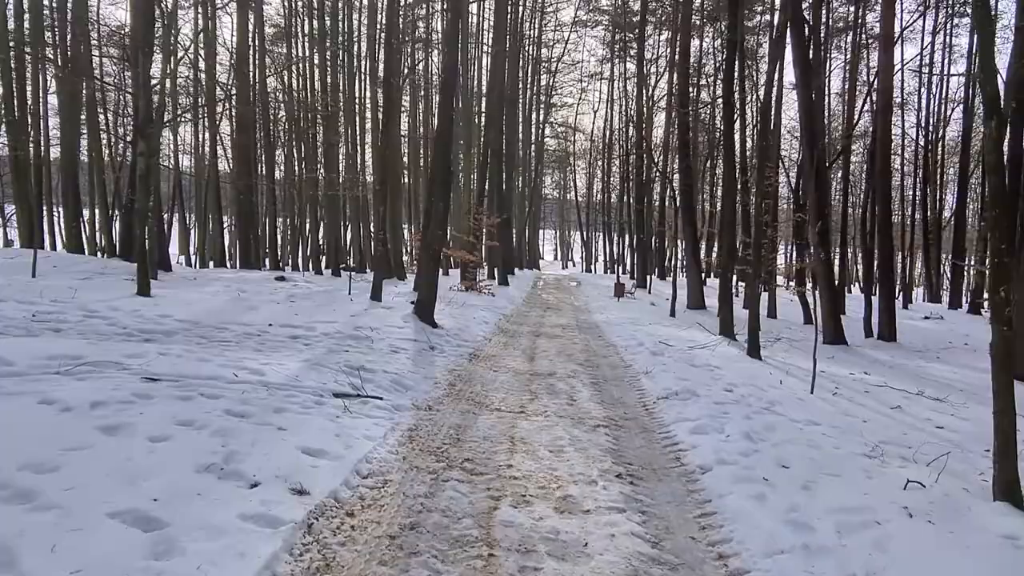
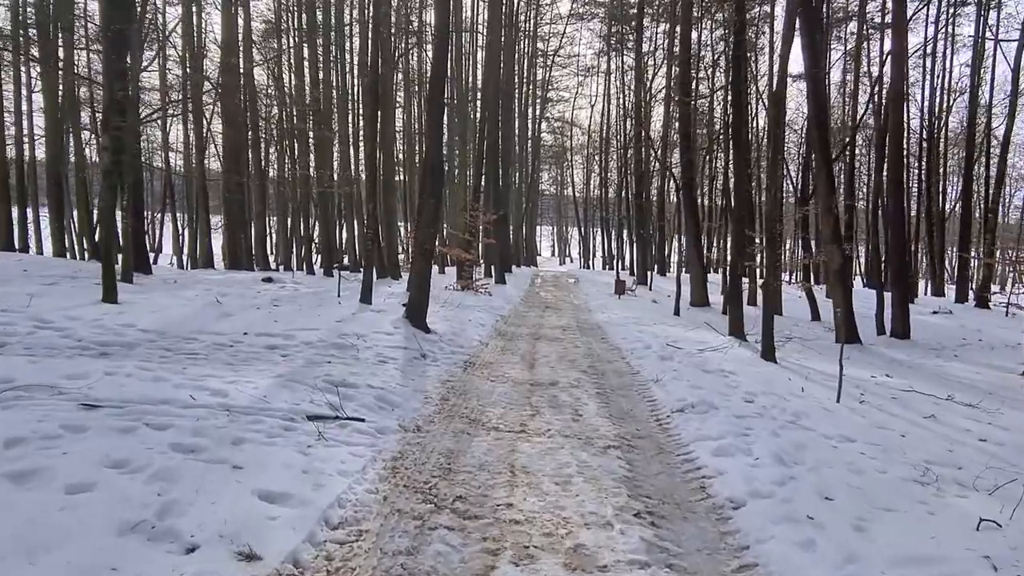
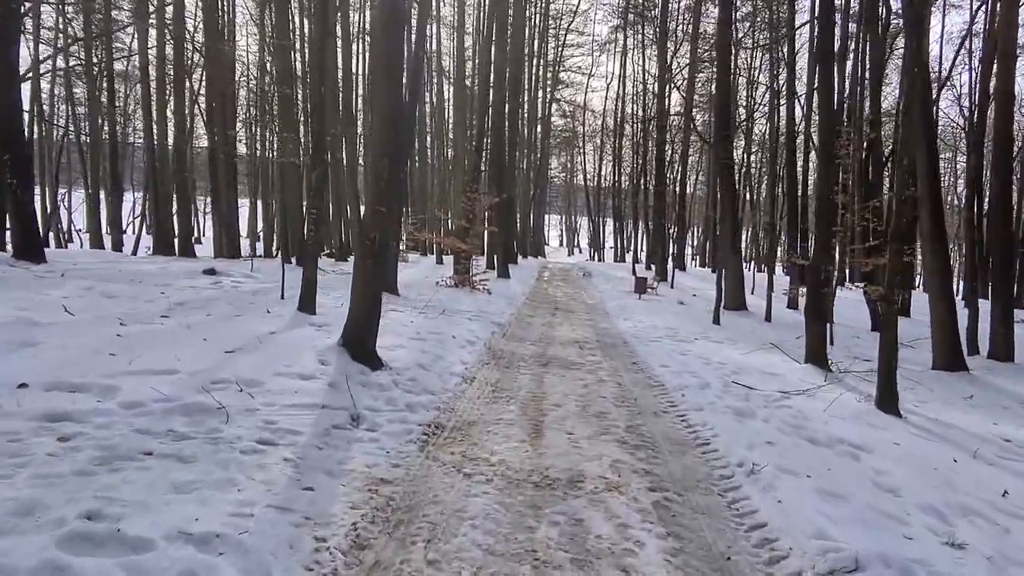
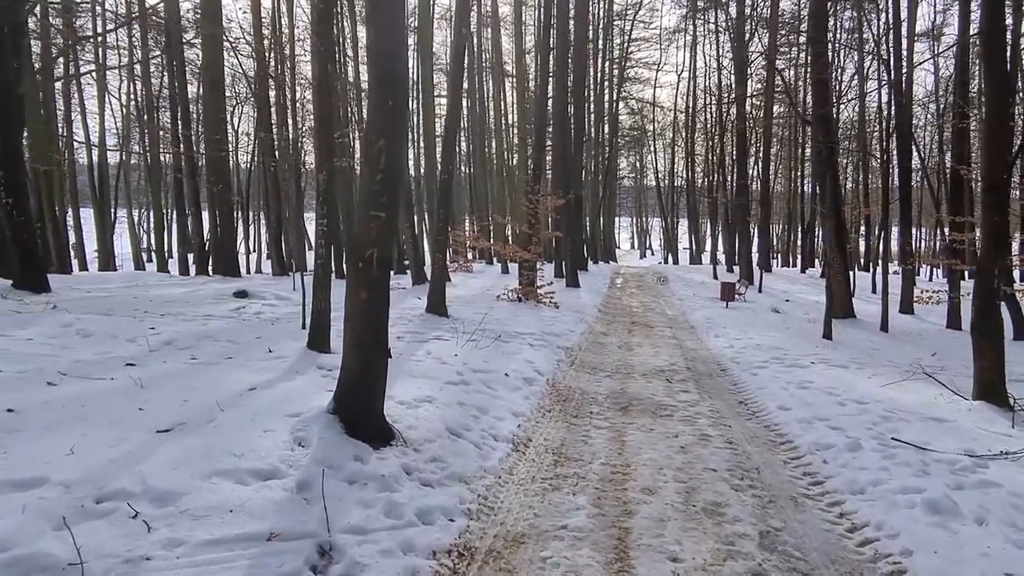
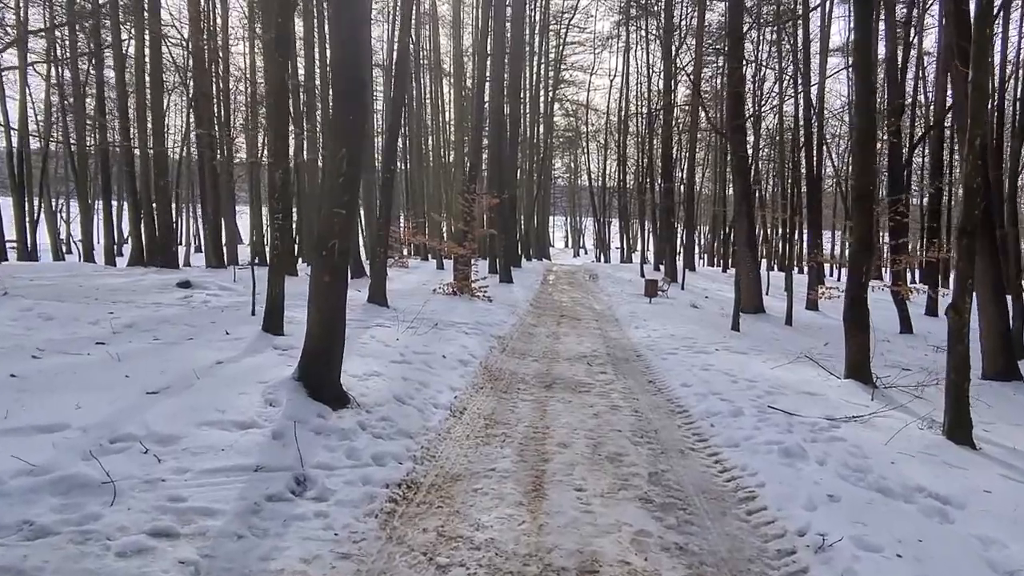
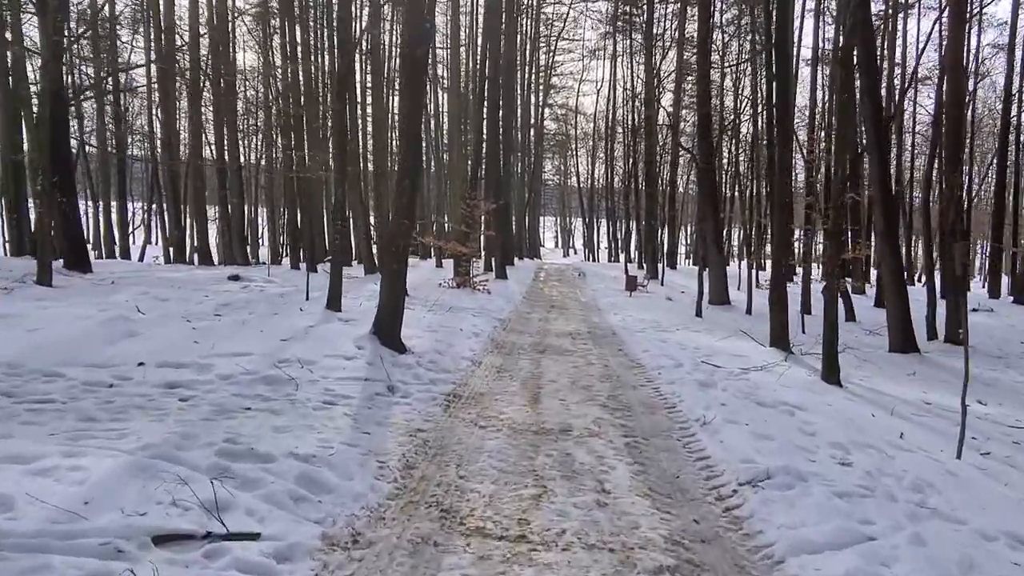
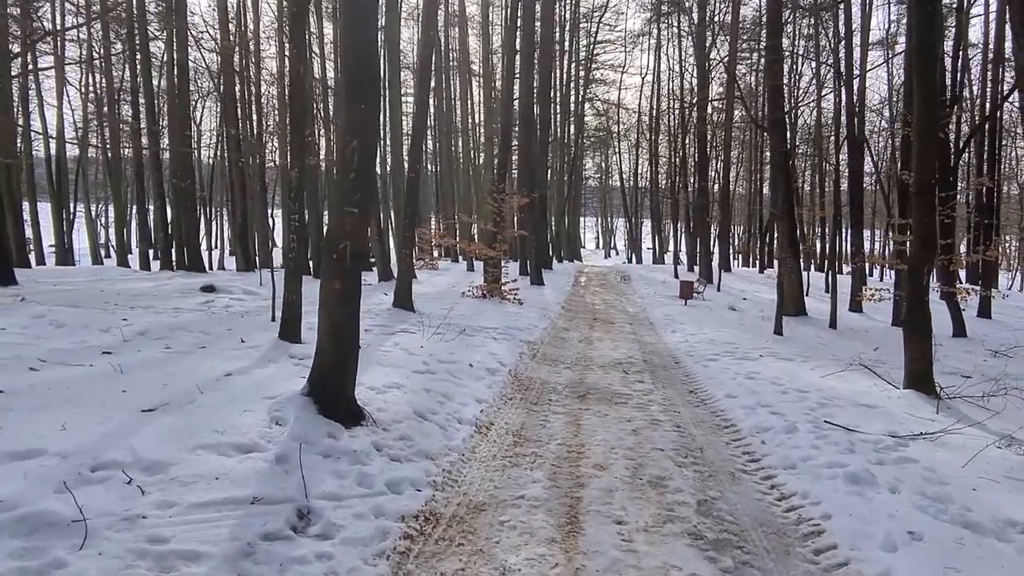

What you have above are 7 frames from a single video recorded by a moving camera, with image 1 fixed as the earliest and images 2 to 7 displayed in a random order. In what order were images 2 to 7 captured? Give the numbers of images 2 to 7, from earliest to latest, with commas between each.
2, 6, 3, 5, 7, 4
